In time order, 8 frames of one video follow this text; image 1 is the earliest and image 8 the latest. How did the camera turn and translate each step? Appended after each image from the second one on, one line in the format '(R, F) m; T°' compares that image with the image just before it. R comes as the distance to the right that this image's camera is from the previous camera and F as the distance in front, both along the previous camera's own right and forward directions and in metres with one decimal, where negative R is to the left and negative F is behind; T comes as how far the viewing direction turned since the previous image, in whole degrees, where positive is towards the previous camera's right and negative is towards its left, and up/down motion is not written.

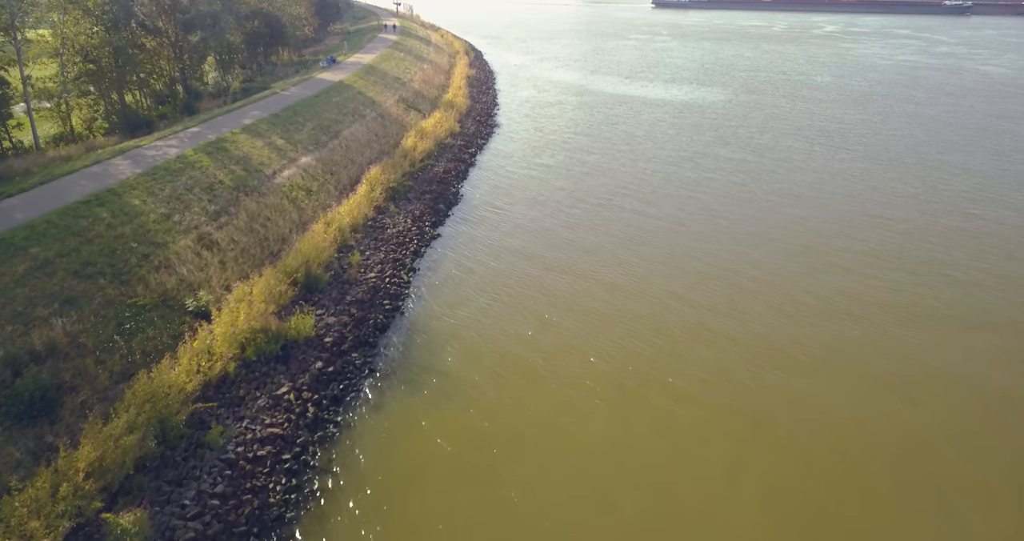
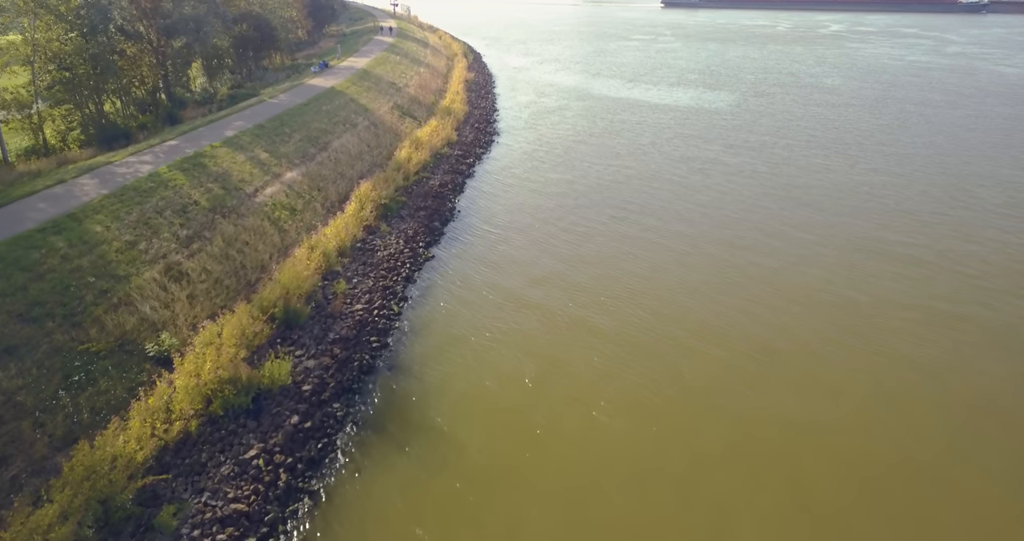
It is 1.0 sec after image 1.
(0.0, +1.4) m; 0°
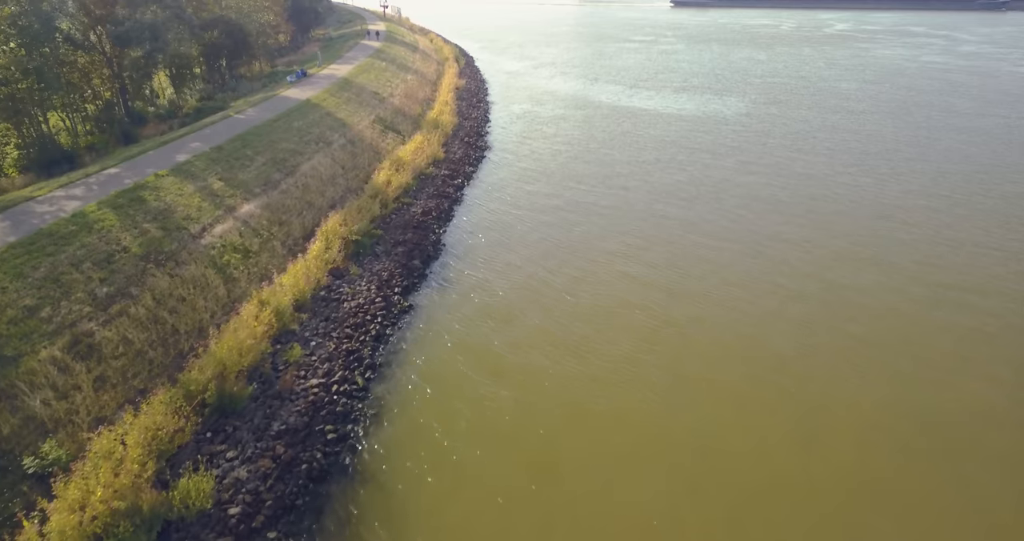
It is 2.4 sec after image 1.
(+0.1, +2.6) m; 0°
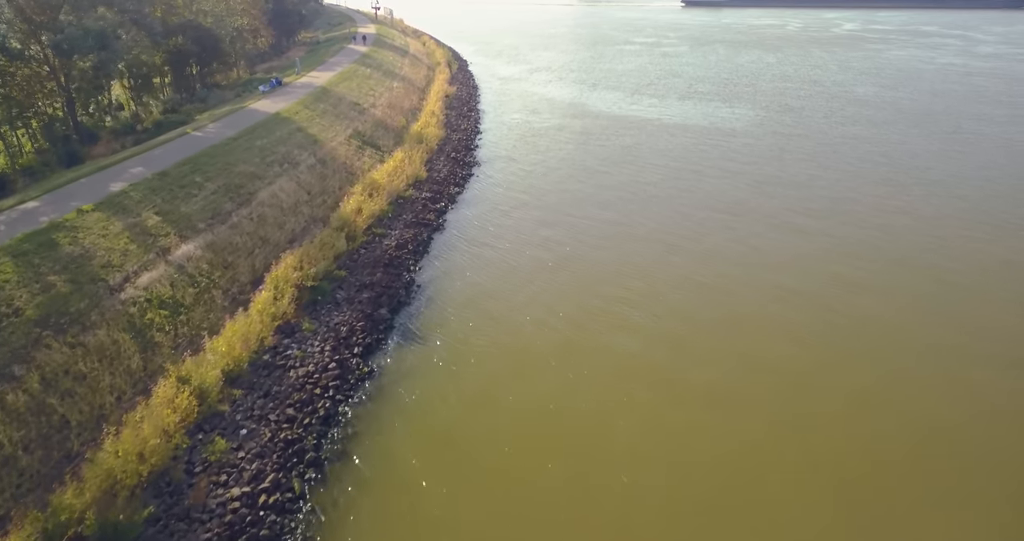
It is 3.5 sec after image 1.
(+0.3, +2.5) m; 0°
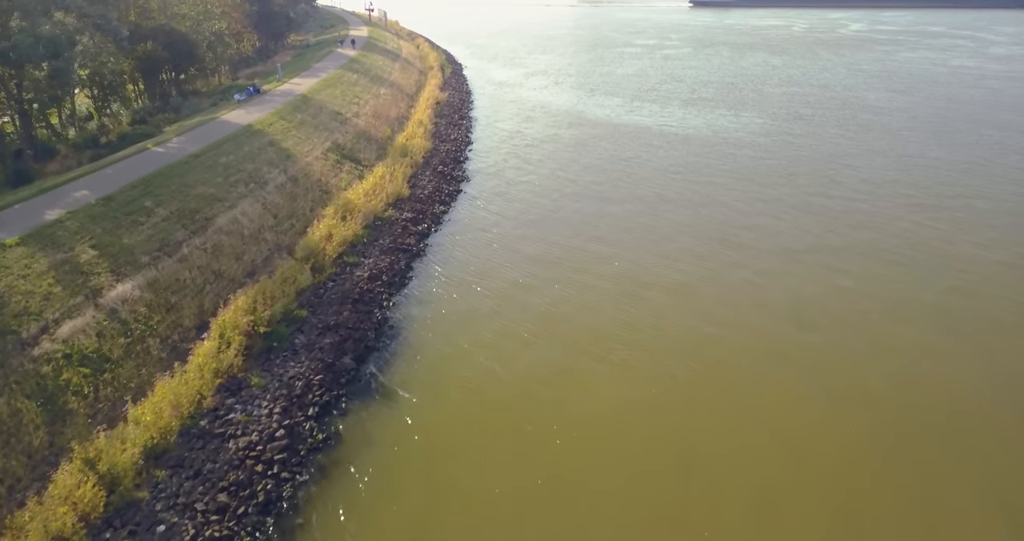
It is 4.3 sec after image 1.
(+0.3, +1.8) m; 0°
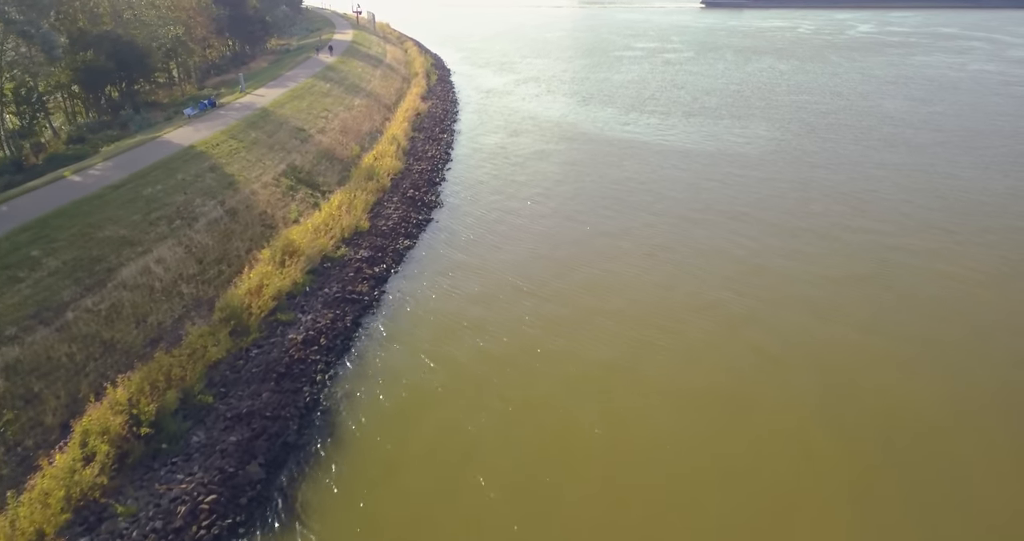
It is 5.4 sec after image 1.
(+0.6, +2.8) m; 0°
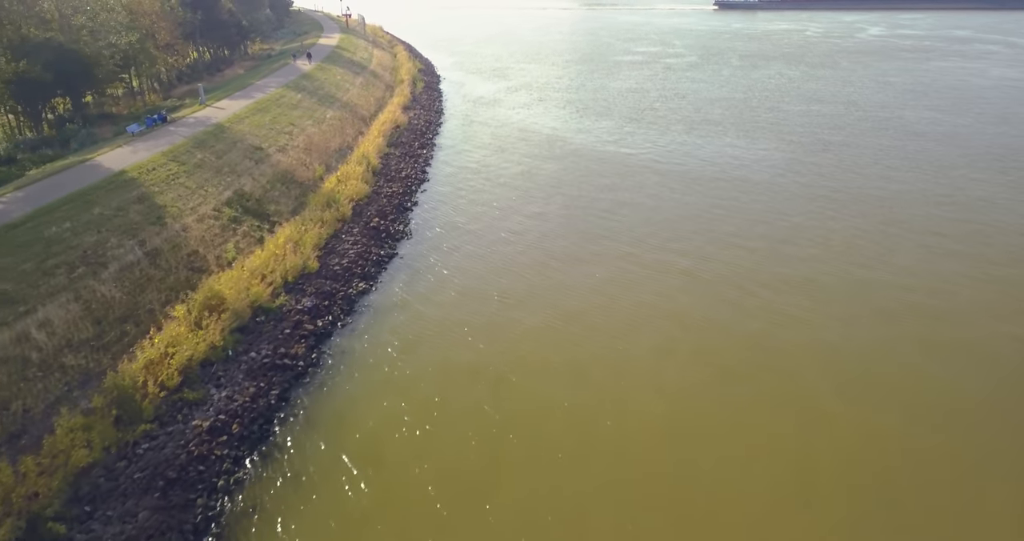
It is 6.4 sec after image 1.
(+0.6, +2.5) m; 0°
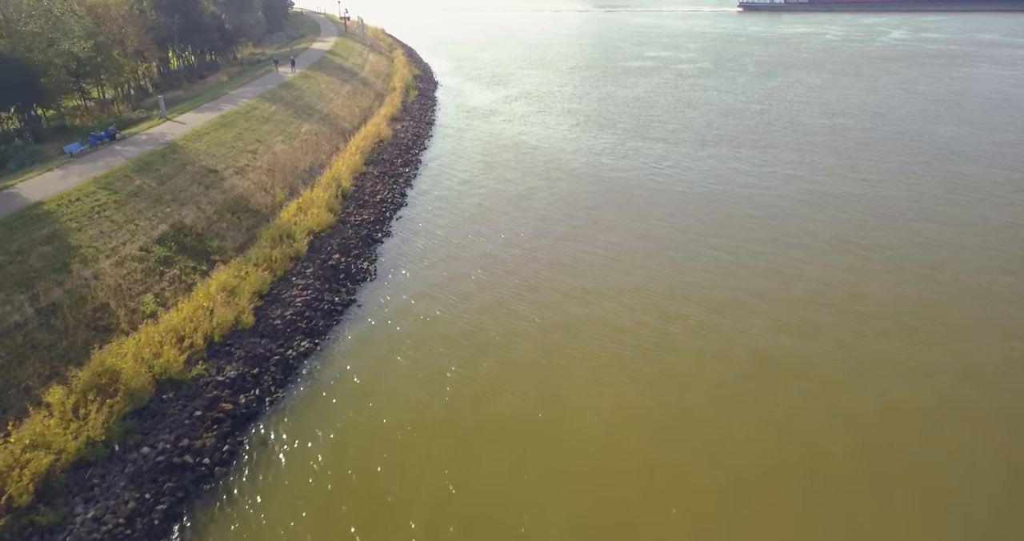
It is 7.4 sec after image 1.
(+0.7, +2.6) m; -1°
